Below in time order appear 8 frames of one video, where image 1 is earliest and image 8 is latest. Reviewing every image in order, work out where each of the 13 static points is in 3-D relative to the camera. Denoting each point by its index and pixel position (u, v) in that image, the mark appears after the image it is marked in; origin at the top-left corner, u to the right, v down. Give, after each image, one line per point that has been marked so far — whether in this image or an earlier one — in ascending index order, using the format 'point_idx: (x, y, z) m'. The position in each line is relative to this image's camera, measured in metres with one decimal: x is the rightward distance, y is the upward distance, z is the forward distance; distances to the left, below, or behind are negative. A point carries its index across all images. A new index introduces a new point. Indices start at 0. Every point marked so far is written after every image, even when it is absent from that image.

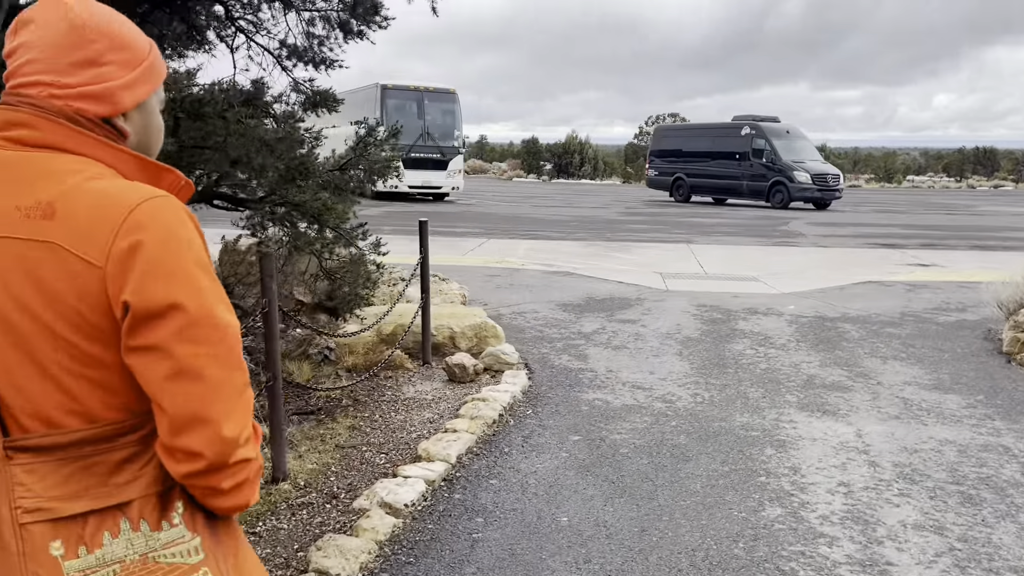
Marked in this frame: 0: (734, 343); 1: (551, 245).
0: (+1.8, -0.5, +7.2) m
1: (+0.7, +0.7, +15.9) m
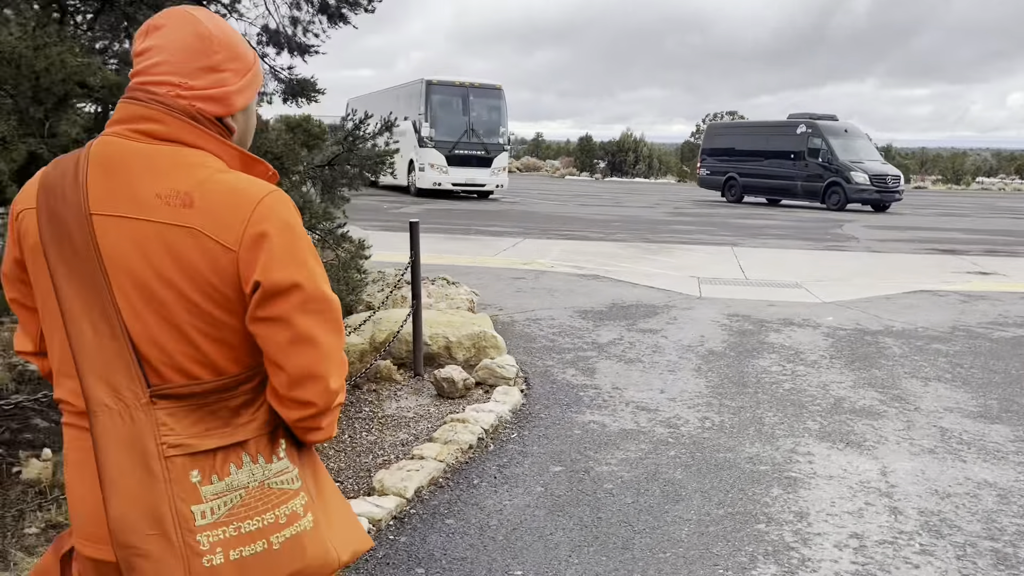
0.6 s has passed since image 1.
0: (+1.9, -0.5, +6.6) m
1: (+1.3, +0.7, +15.4) m
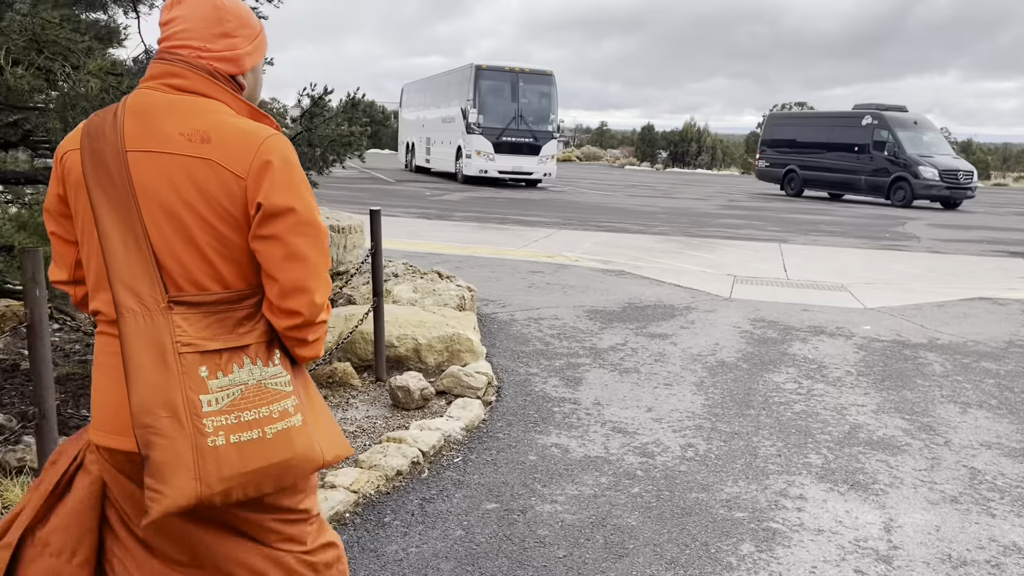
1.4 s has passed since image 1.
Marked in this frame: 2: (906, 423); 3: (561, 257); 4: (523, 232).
0: (+1.8, -0.6, +5.9) m
1: (+1.9, +0.8, +14.7) m
2: (+2.2, -0.8, +4.9) m
3: (+0.6, +0.4, +11.5) m
4: (+0.2, +1.0, +15.5) m
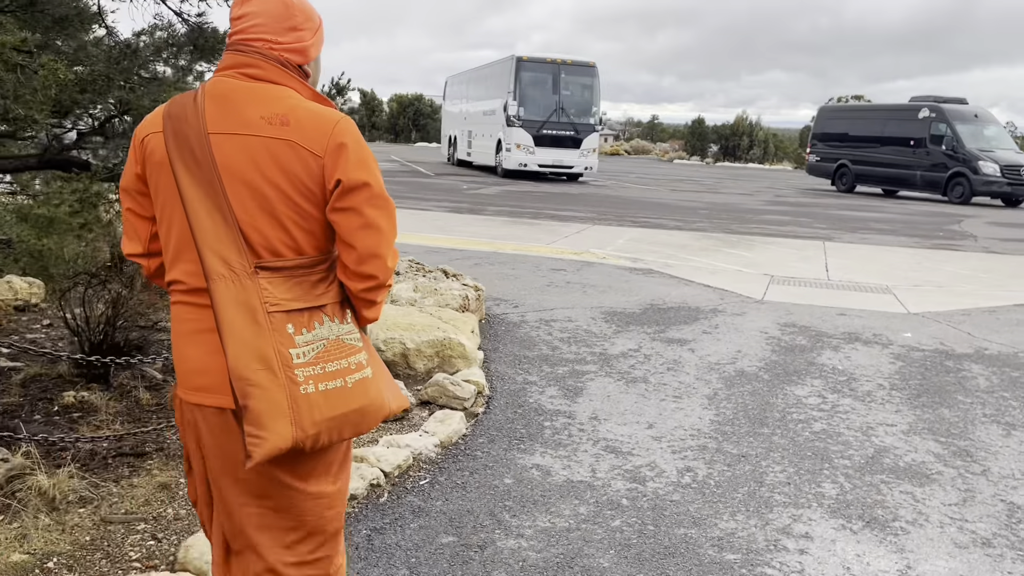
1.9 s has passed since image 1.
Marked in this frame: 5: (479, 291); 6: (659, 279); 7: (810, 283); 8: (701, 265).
0: (+1.8, -0.6, +5.4) m
1: (+2.4, +0.8, +14.1) m
2: (+2.2, -0.8, +4.4) m
3: (+1.0, +0.4, +11.1) m
4: (+0.8, +1.1, +15.0) m
5: (-0.3, 0.0, +6.7) m
6: (+1.6, +0.1, +9.6) m
7: (+3.5, +0.1, +10.2) m
8: (+2.5, +0.3, +11.2) m
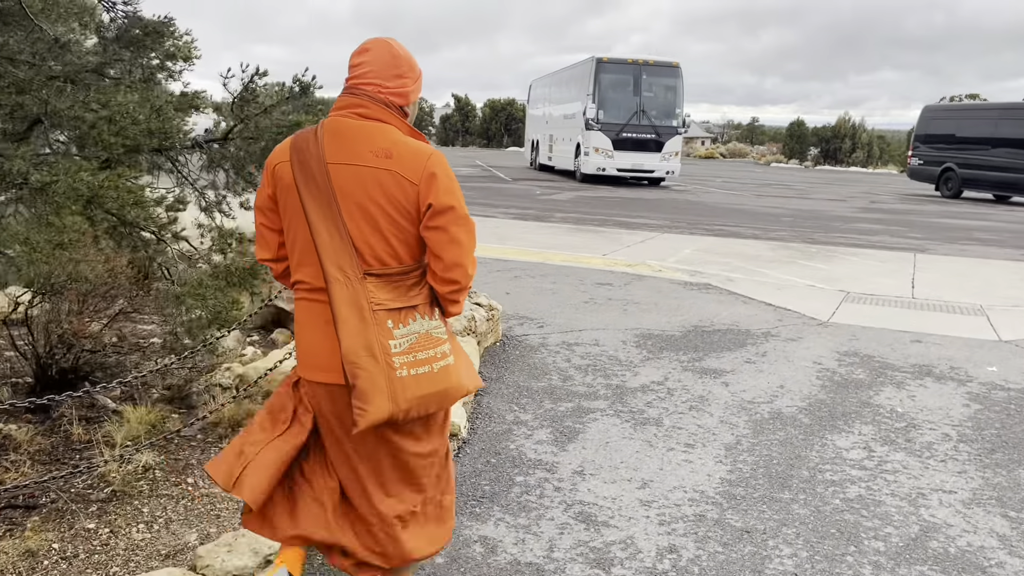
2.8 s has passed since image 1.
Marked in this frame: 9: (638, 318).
0: (+1.8, -0.8, +4.6) m
1: (+3.3, +0.6, +13.2) m
2: (+2.0, -1.0, +3.5) m
3: (+1.6, +0.2, +10.3) m
4: (+1.8, +0.9, +14.3) m
5: (-0.1, -0.2, +6.1) m
6: (+2.0, -0.1, +8.7) m
7: (+4.0, -0.2, +9.1) m
8: (+3.1, +0.1, +10.3) m
9: (+1.1, -0.2, +7.3) m
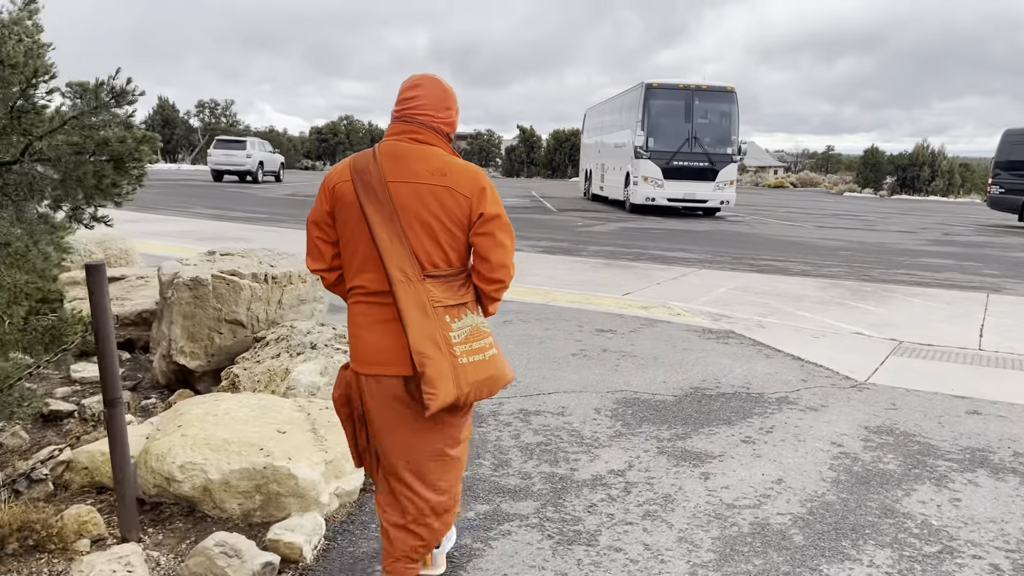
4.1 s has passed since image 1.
0: (+1.3, -1.0, +3.3) m
1: (+3.6, 0.0, +11.8) m
2: (+1.5, -1.2, +2.2) m
3: (+1.6, -0.2, +9.1) m
4: (+2.1, +0.2, +13.0) m
5: (-0.5, -0.5, +5.0) m
6: (+1.9, -0.5, +7.5) m
7: (+3.9, -0.6, +7.7) m
8: (+3.1, -0.4, +8.9) m
9: (+0.8, -0.6, +6.1) m
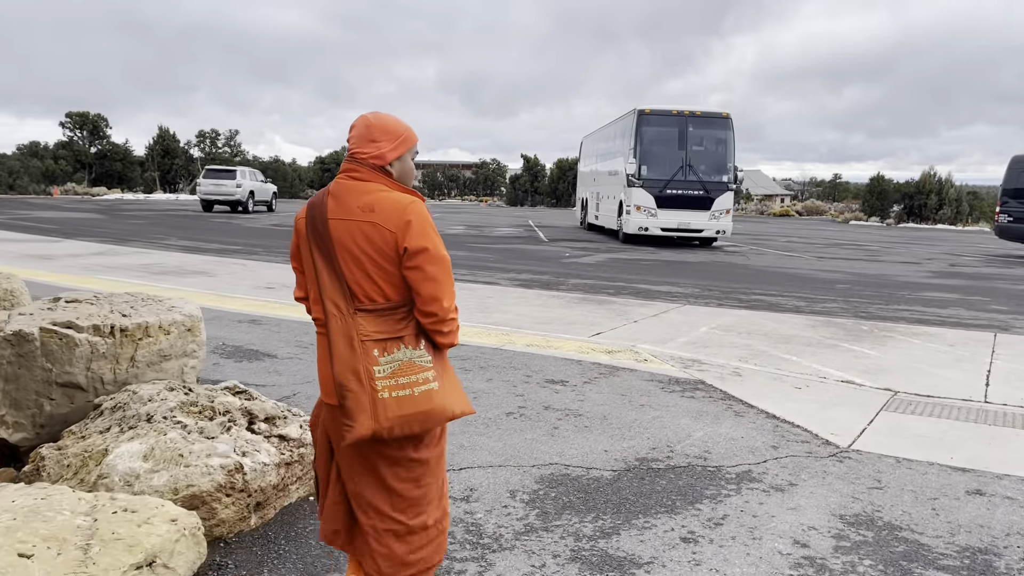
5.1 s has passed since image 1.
0: (+0.8, -1.3, +2.3) m
1: (+3.1, -0.5, +10.8) m
2: (+0.9, -1.4, +1.2) m
3: (+1.1, -0.6, +8.1) m
4: (+1.7, -0.3, +12.1) m
5: (-1.0, -0.8, +4.1) m
6: (+1.4, -0.8, +6.5) m
7: (+3.4, -1.0, +6.7) m
8: (+2.6, -0.8, +7.9) m
9: (+0.3, -0.9, +5.2) m
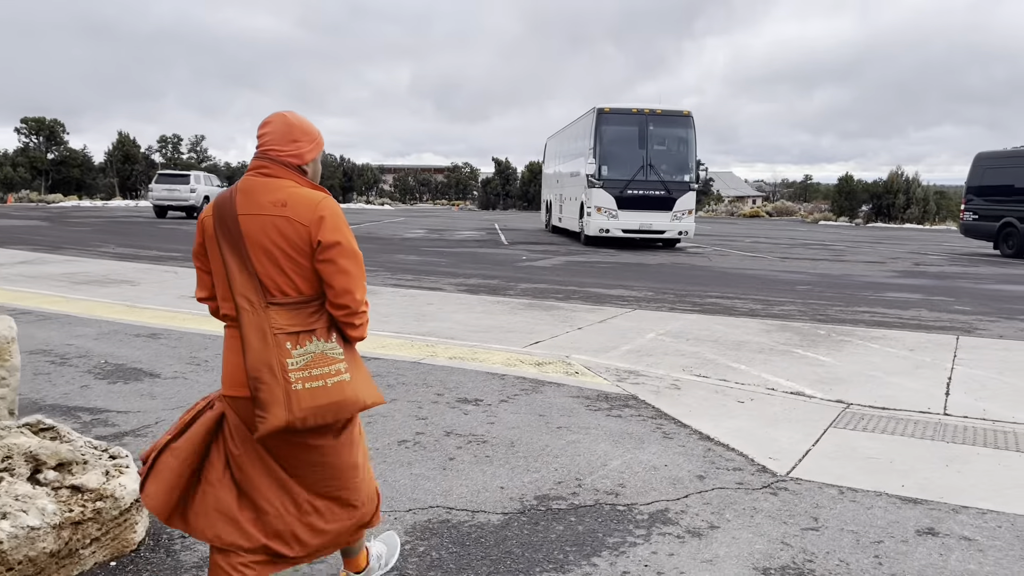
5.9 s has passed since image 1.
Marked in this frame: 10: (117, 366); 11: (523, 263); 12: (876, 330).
0: (+0.2, -1.3, +1.6) m
1: (+2.3, -0.5, +10.2) m
2: (+0.4, -1.4, +0.5) m
3: (+0.4, -0.7, +7.4) m
4: (+0.9, -0.4, +11.4) m
5: (-1.6, -0.8, +3.3) m
6: (+0.8, -0.9, +5.8) m
7: (+2.8, -1.0, +6.1) m
8: (+1.9, -0.8, +7.2) m
9: (-0.3, -1.0, +4.4) m
10: (-3.2, -0.6, +6.9) m
11: (+0.2, +0.6, +19.0) m
12: (+4.4, -0.5, +10.7) m
